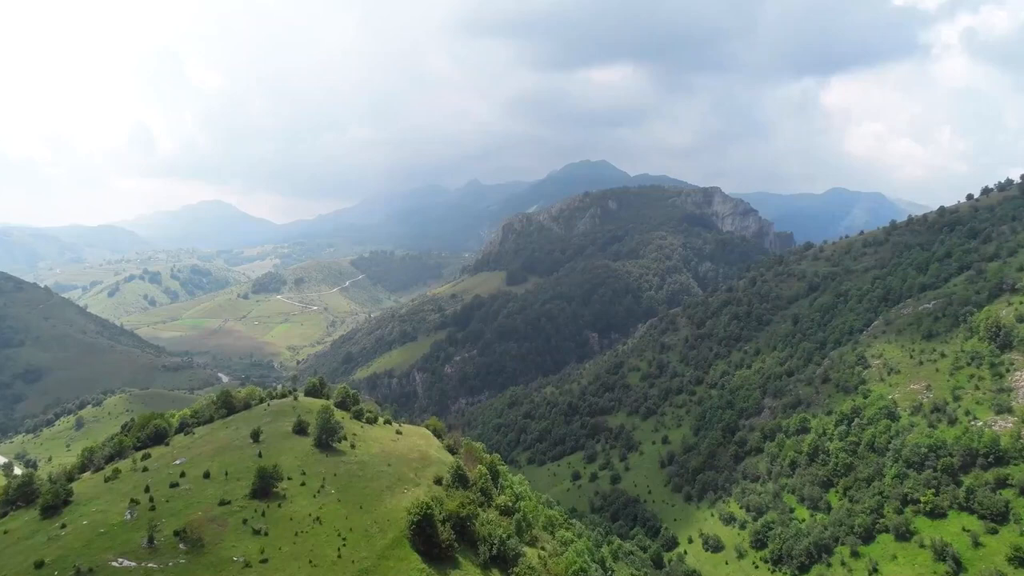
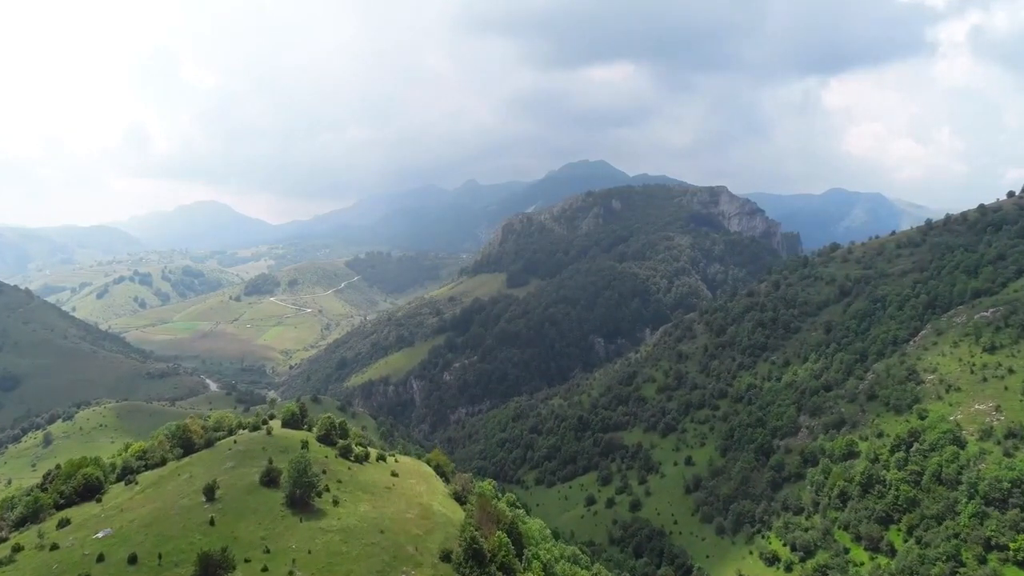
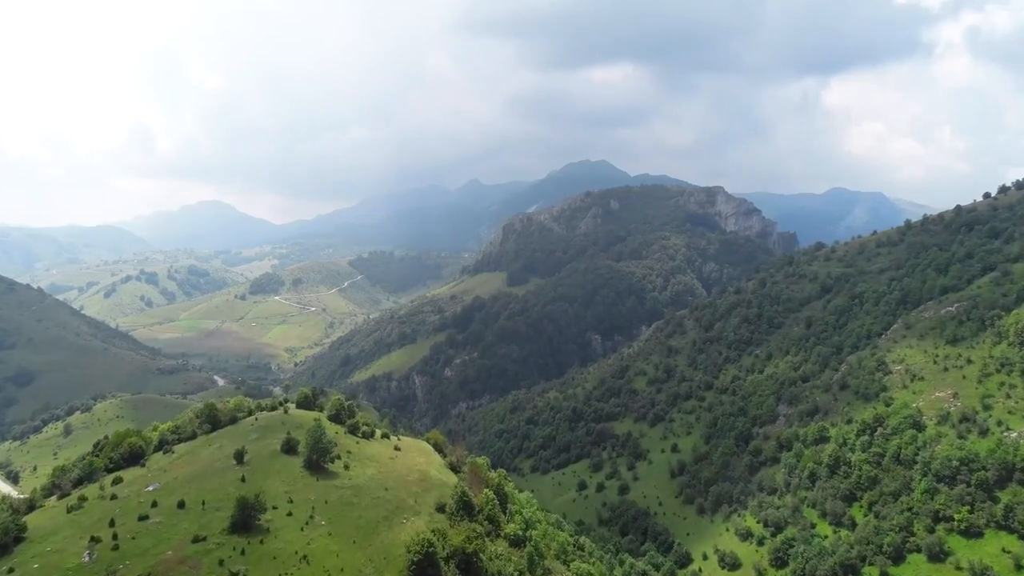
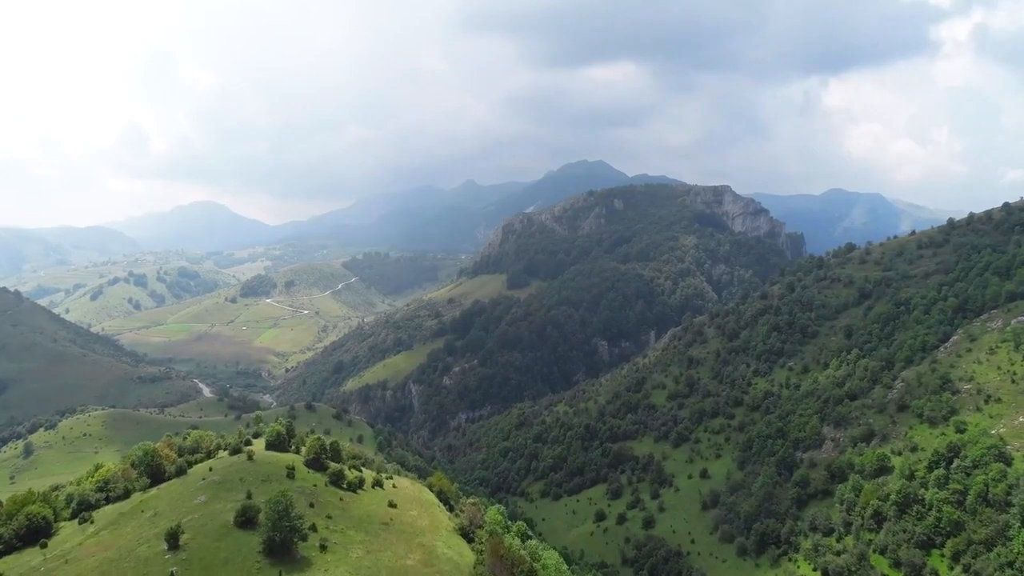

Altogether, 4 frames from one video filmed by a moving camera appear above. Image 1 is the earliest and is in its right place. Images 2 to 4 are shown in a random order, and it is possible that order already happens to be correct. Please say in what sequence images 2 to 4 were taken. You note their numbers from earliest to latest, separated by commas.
3, 2, 4
